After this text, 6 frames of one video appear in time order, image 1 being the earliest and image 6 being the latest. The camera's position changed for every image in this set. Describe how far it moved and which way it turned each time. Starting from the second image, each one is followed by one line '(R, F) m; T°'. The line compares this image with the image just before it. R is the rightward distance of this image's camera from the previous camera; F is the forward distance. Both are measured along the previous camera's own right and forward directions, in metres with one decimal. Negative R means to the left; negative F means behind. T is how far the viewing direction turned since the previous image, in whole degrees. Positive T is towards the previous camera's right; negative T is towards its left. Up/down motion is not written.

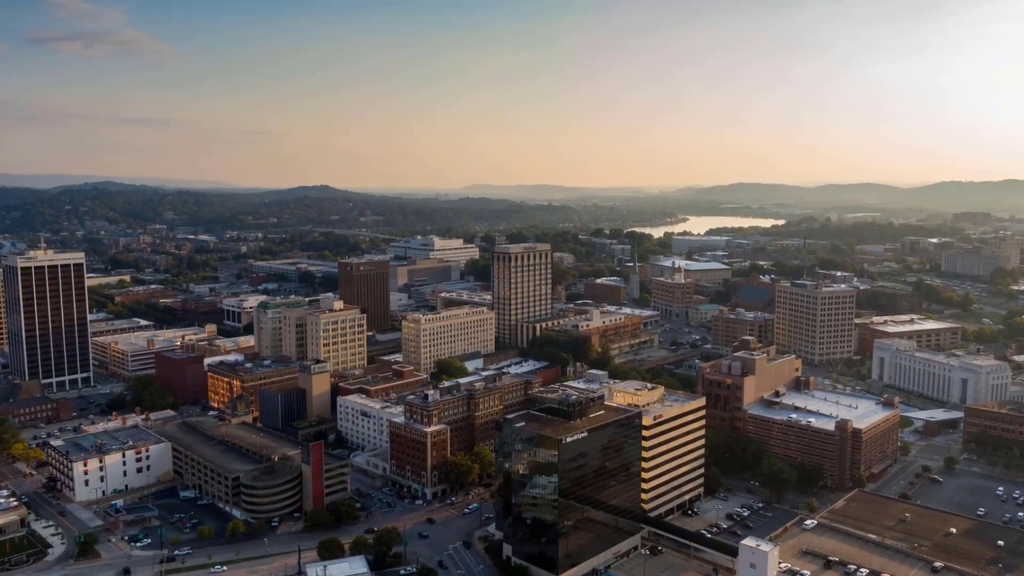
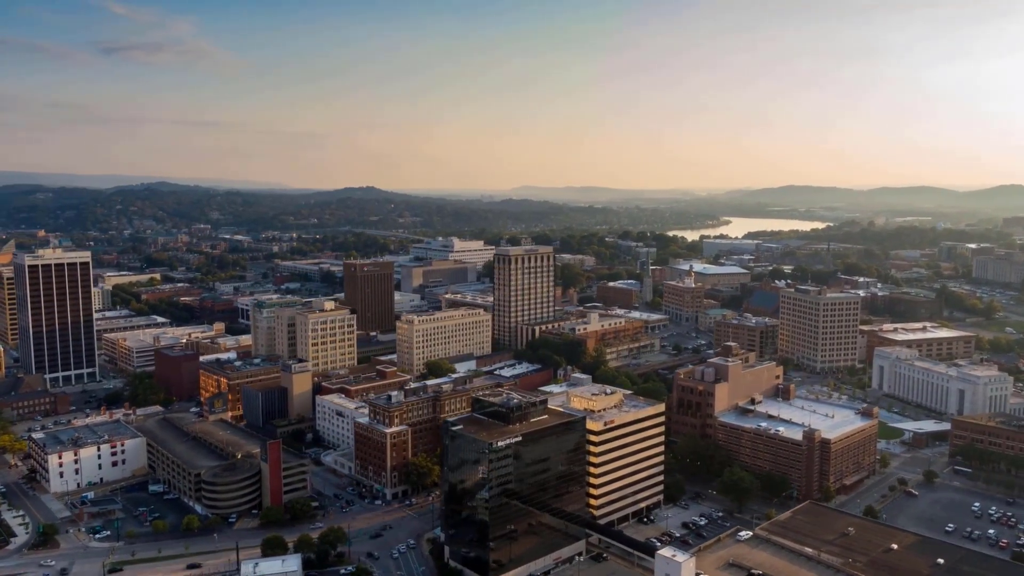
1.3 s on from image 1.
(+4.8, +0.2) m; -3°
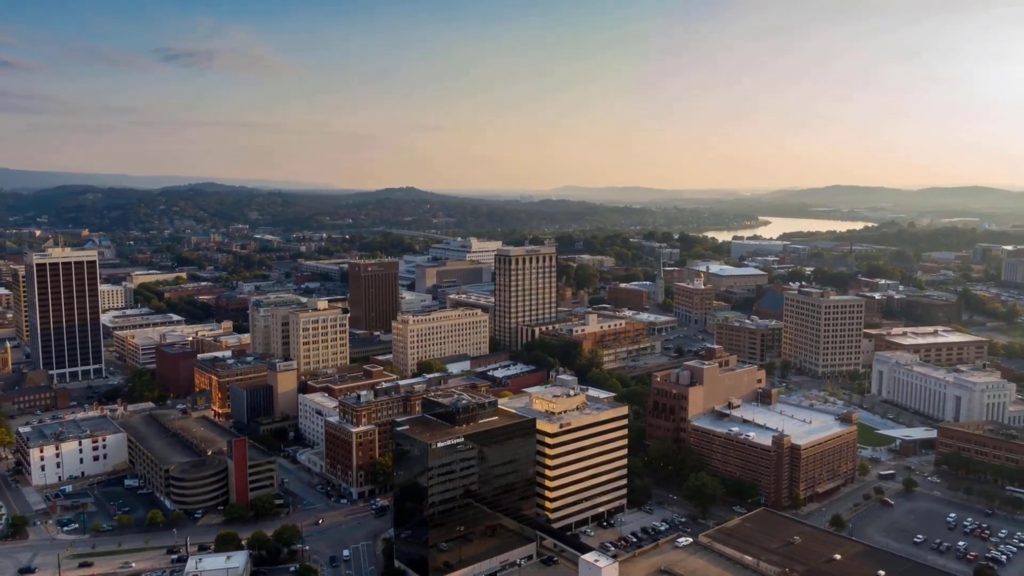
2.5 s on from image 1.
(+4.2, +0.2) m; -3°
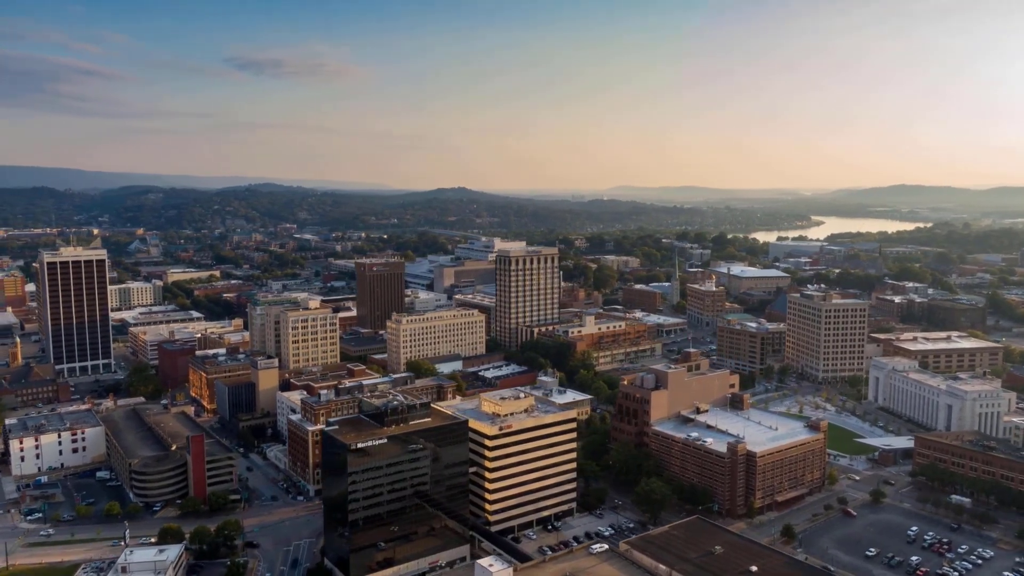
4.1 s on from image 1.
(+5.6, +0.4) m; -4°
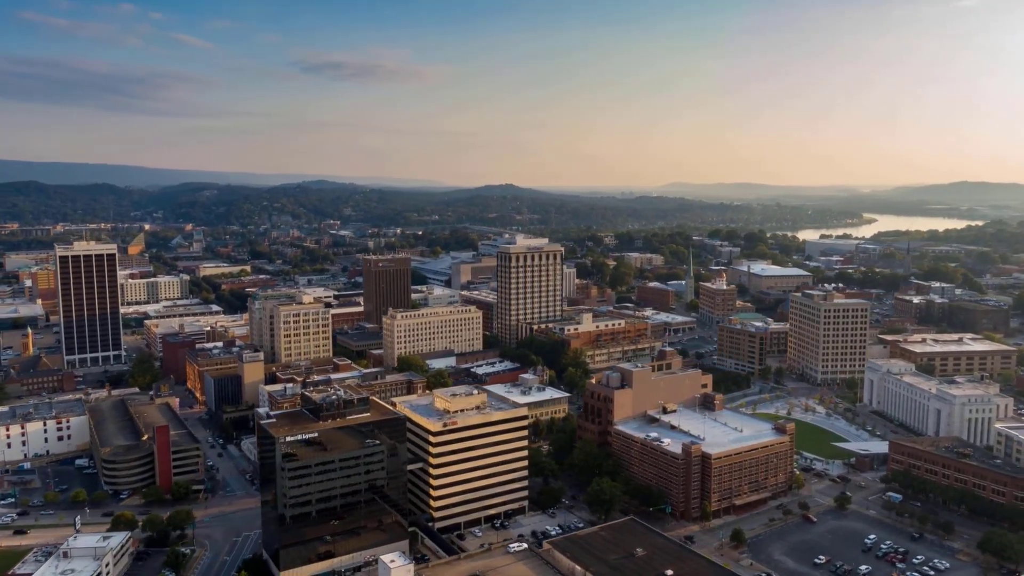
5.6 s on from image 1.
(+5.2, +0.3) m; -4°
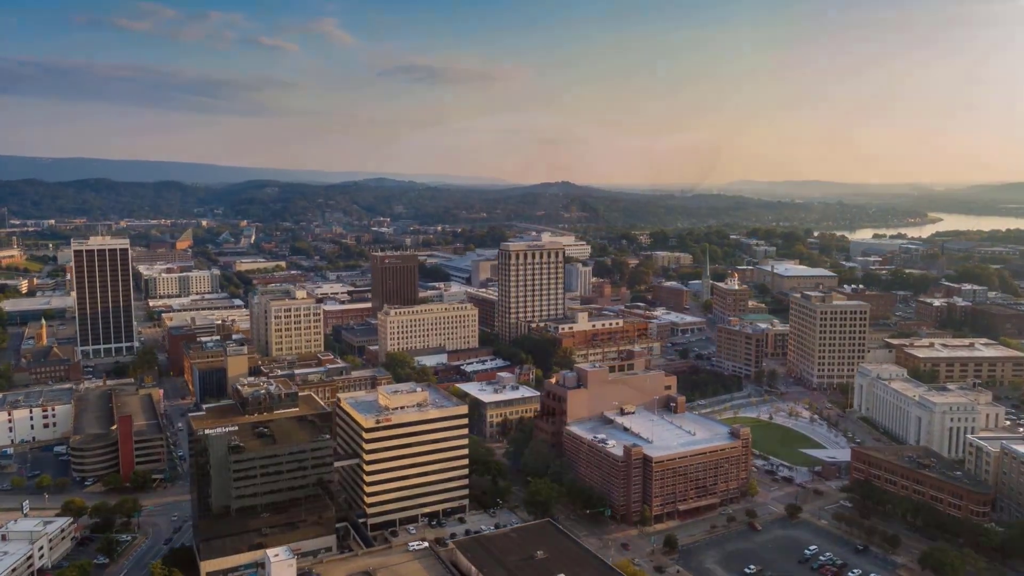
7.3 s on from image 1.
(+6.1, +0.5) m; -4°
